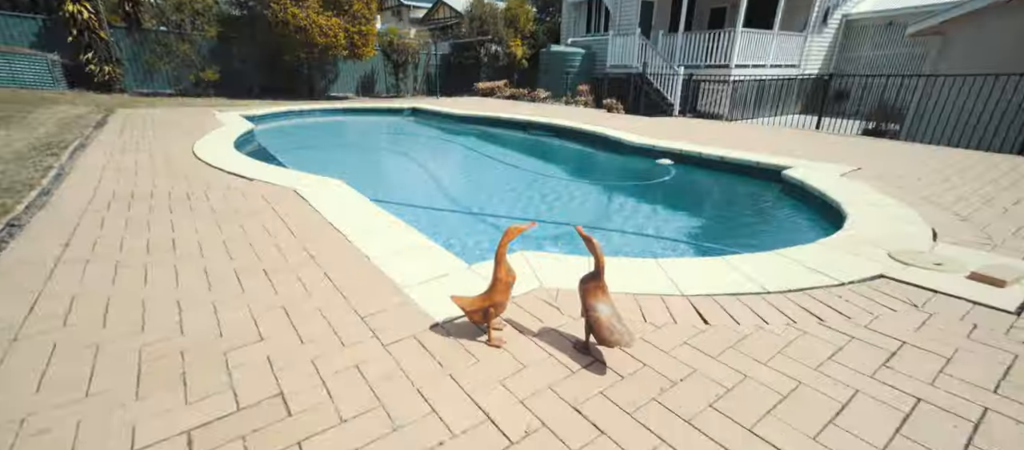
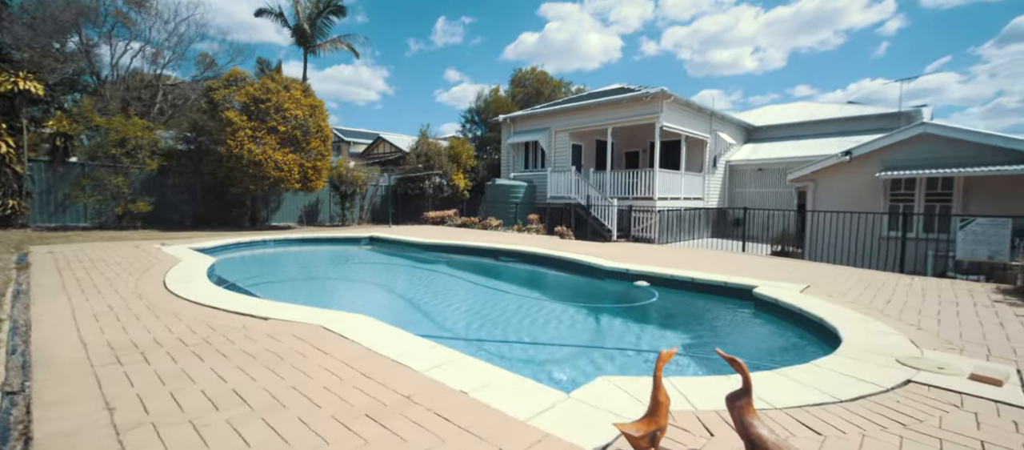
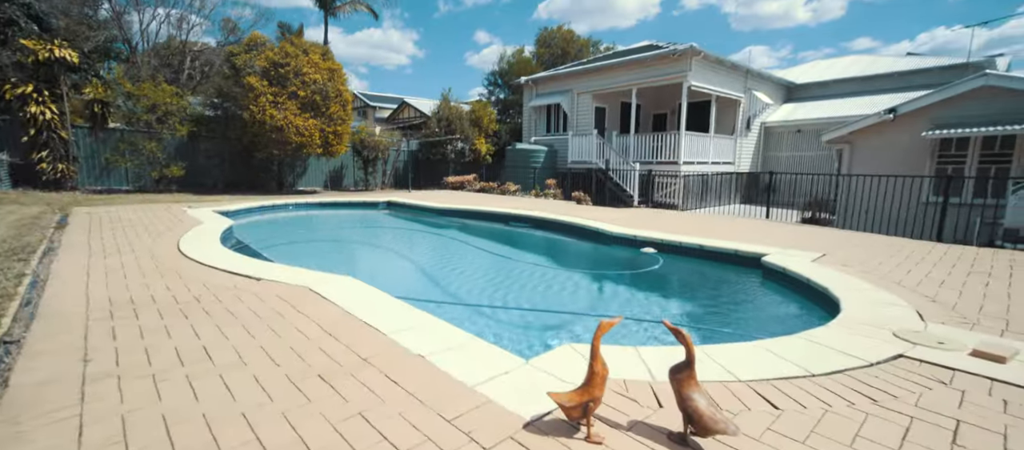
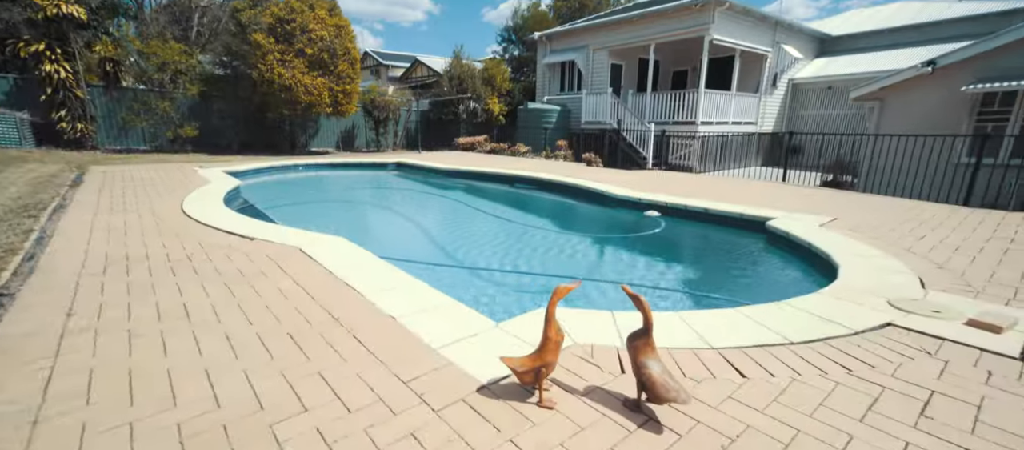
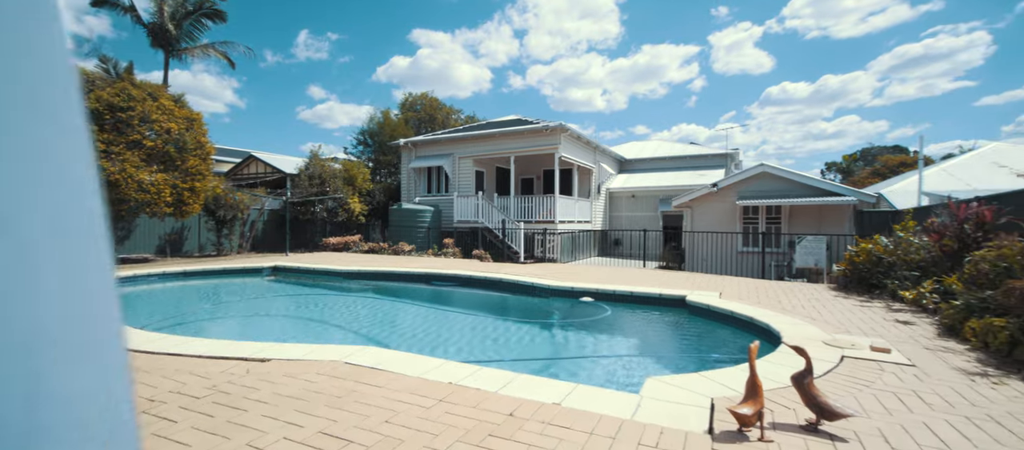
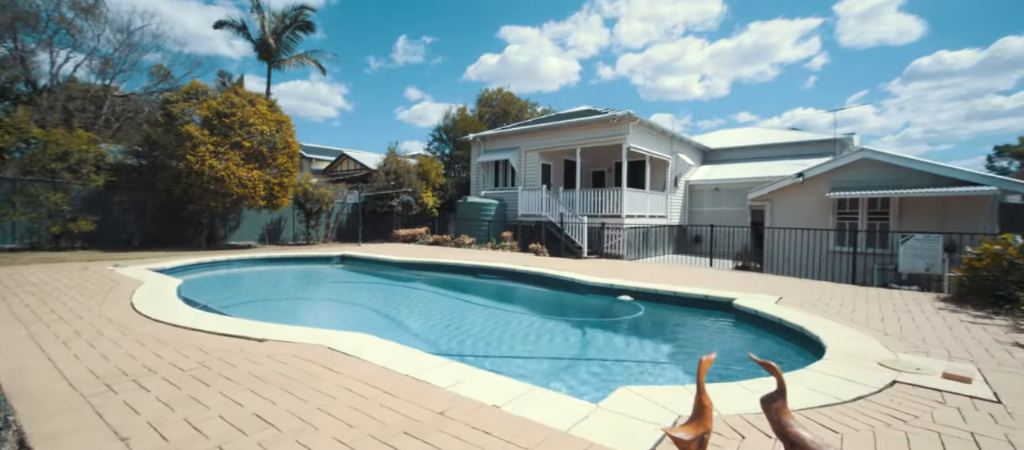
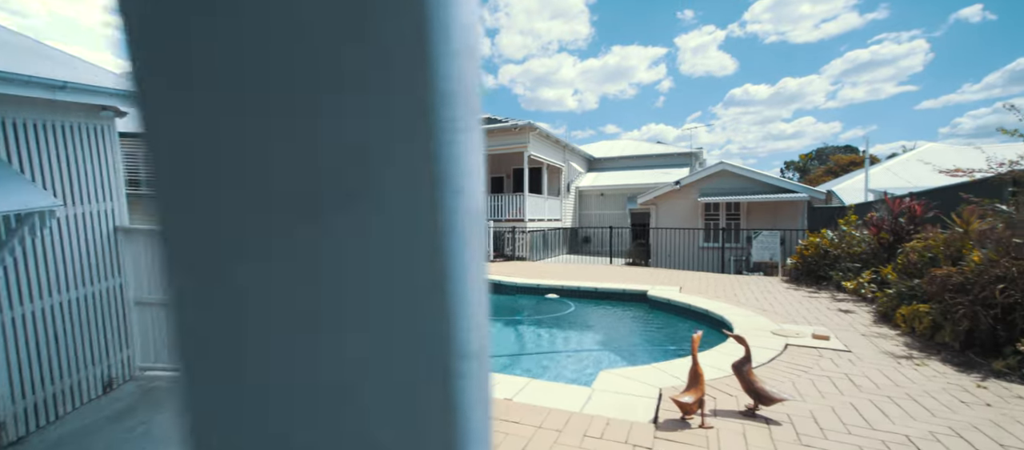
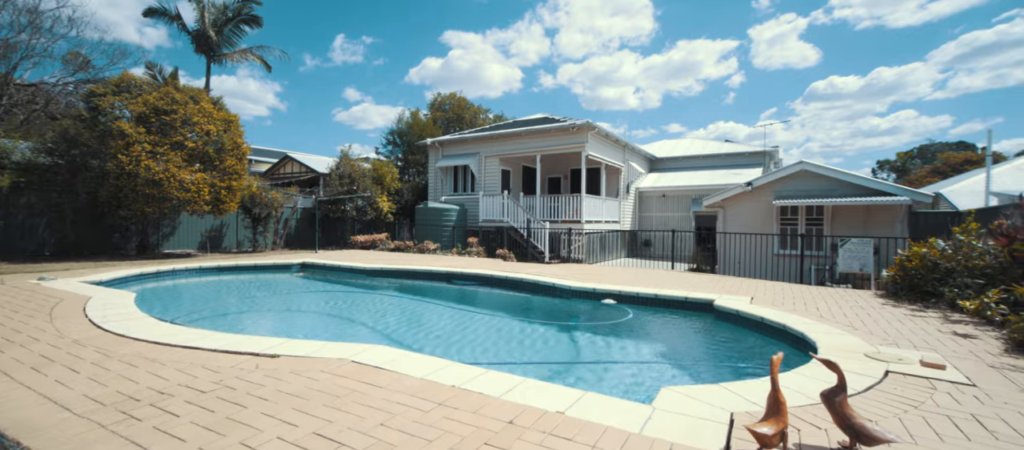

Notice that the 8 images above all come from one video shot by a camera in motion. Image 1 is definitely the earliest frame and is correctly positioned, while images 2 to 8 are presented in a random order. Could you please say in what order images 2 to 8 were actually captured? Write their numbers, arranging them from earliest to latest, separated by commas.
4, 3, 2, 6, 8, 5, 7
